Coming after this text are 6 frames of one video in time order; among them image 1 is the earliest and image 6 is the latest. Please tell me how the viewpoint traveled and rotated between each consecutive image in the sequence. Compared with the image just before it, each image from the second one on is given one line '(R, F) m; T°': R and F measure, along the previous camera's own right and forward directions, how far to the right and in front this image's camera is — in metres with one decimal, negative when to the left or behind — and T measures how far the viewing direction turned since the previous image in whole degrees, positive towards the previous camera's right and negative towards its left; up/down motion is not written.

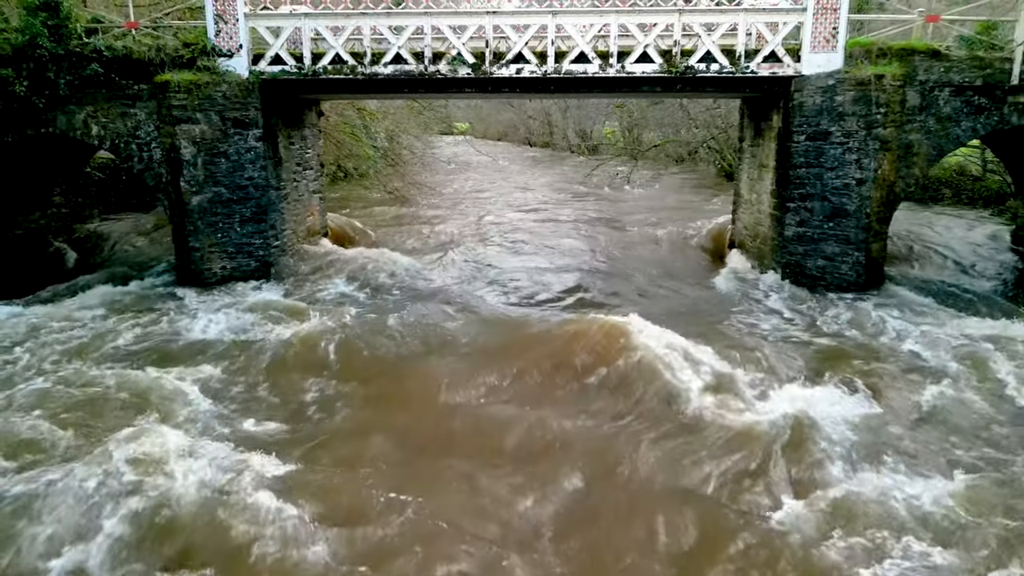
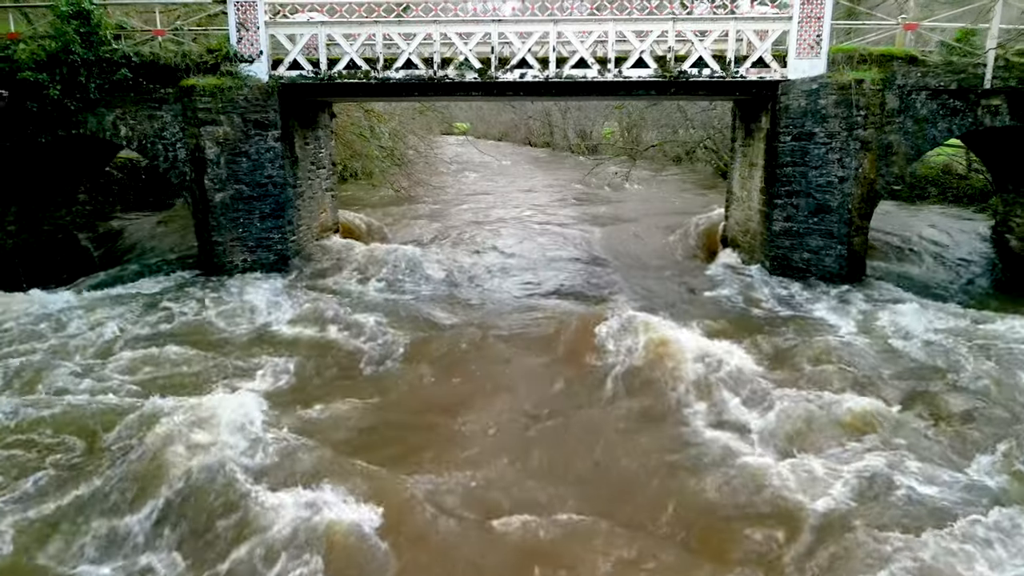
(-0.1, -0.6) m; 0°
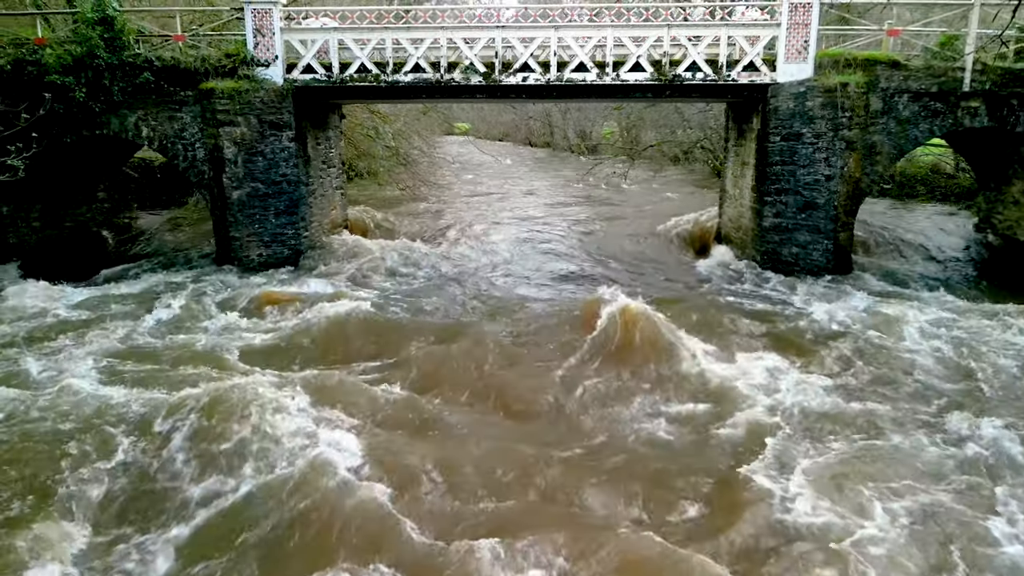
(0.0, -0.5) m; 0°
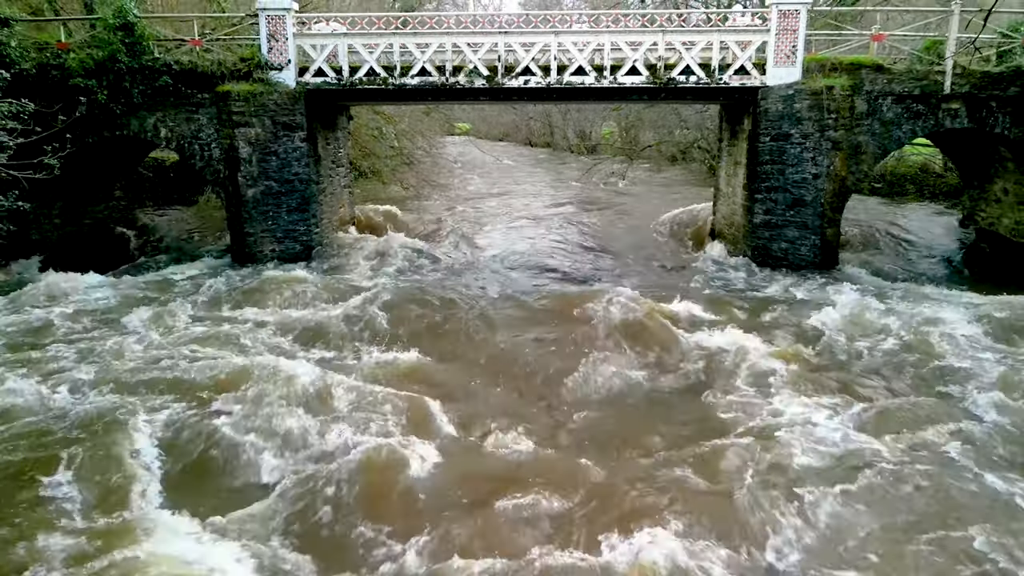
(0.0, -0.5) m; 0°
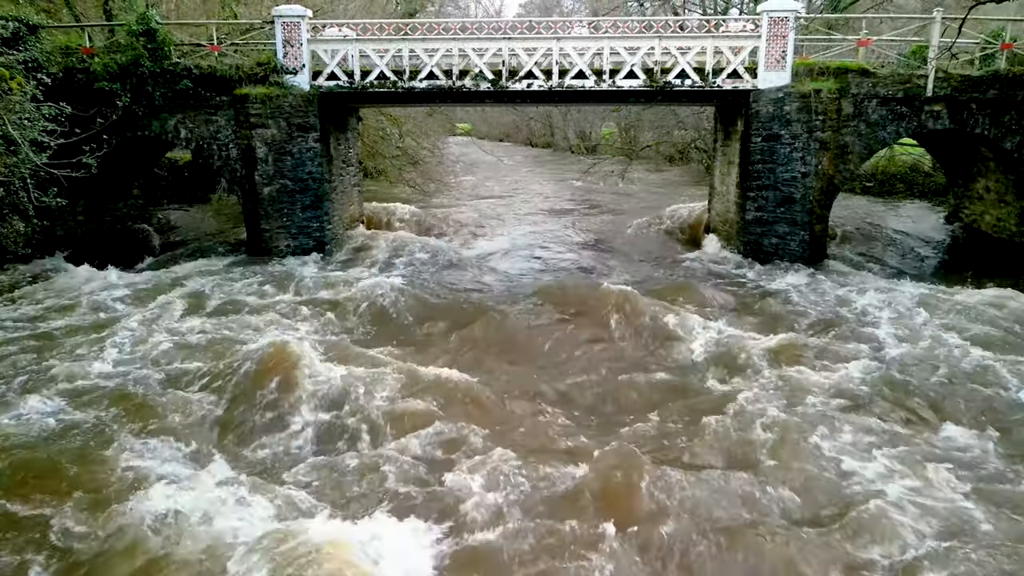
(-0.1, -0.6) m; 0°
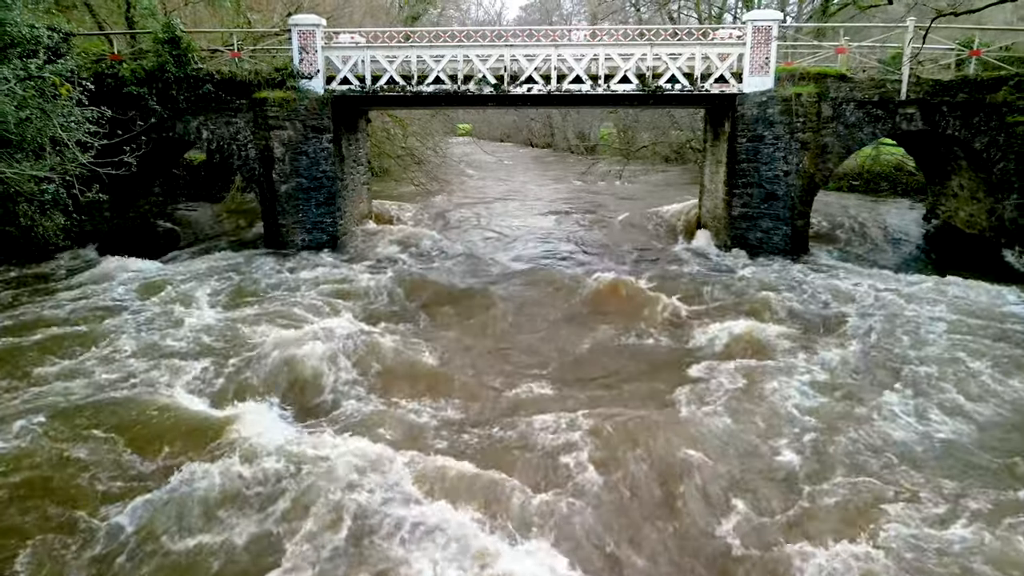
(0.0, -0.8) m; 0°
